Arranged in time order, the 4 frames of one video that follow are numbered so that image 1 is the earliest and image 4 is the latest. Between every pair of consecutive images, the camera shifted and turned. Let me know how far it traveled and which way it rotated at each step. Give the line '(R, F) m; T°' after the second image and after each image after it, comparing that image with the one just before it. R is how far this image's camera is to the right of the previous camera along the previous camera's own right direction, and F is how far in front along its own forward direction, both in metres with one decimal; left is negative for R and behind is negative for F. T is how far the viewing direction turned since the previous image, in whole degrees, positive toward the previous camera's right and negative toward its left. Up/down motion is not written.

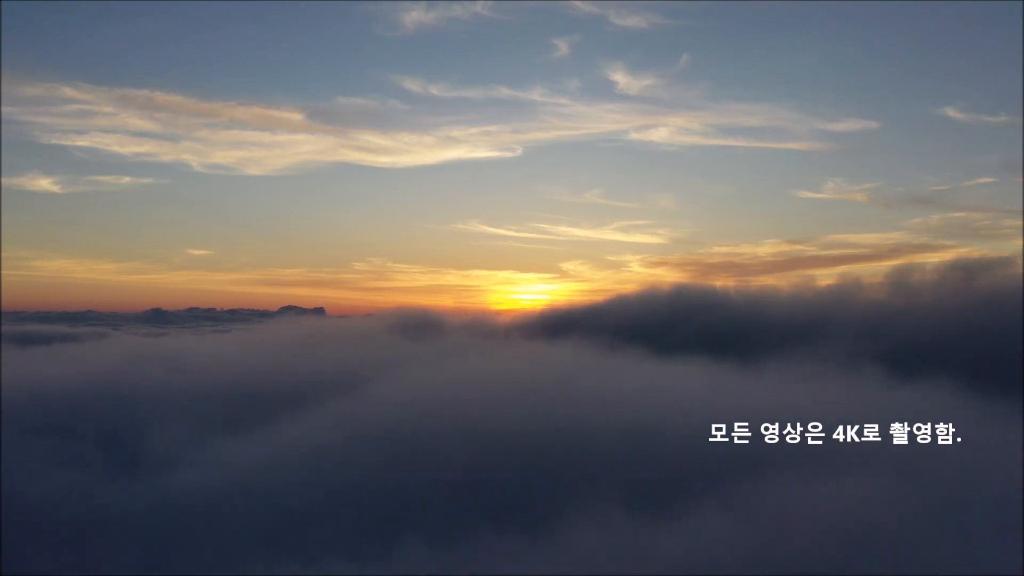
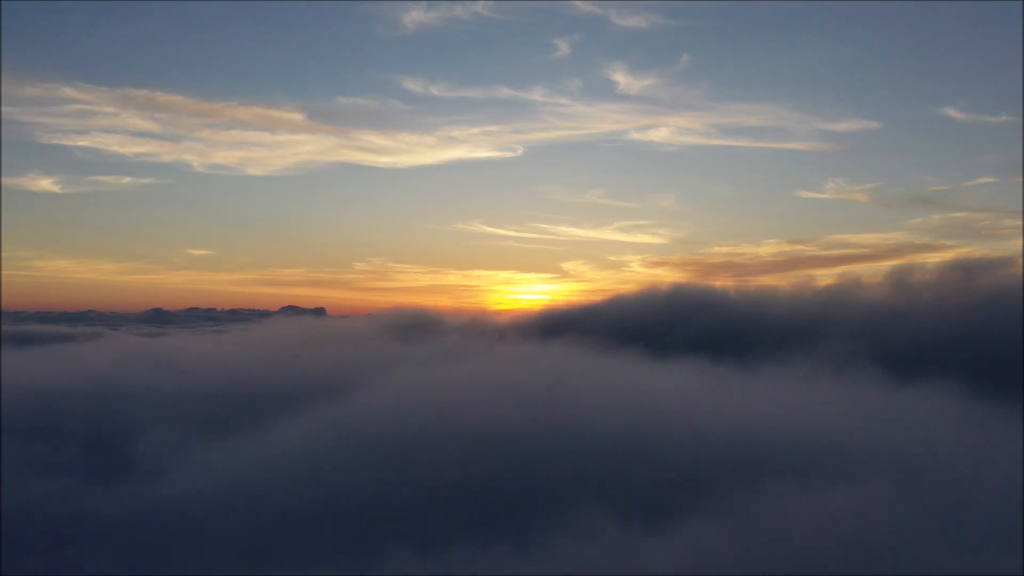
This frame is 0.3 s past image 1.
(-1.0, +0.5) m; 0°
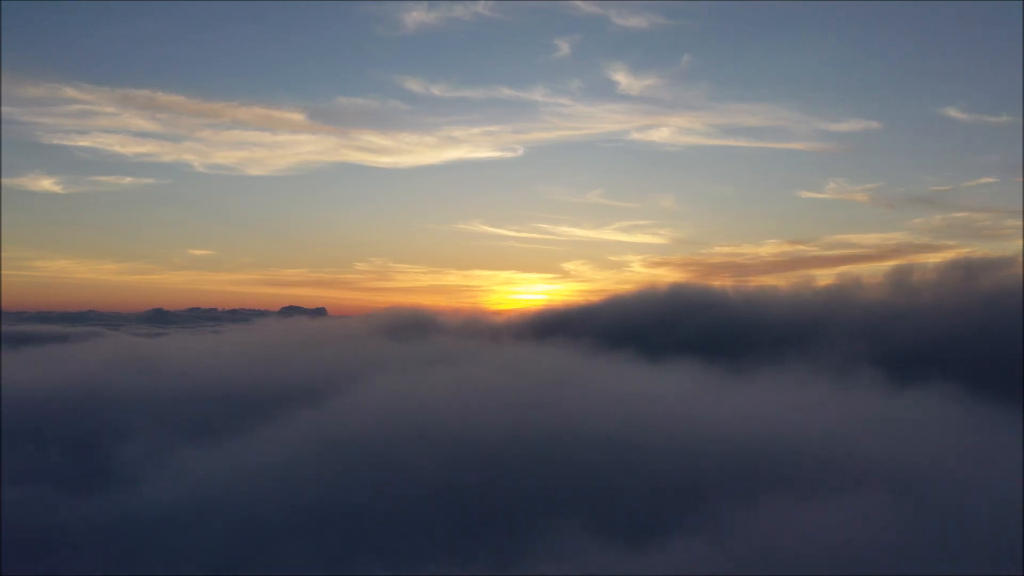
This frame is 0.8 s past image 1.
(+2.4, -3.1) m; 0°
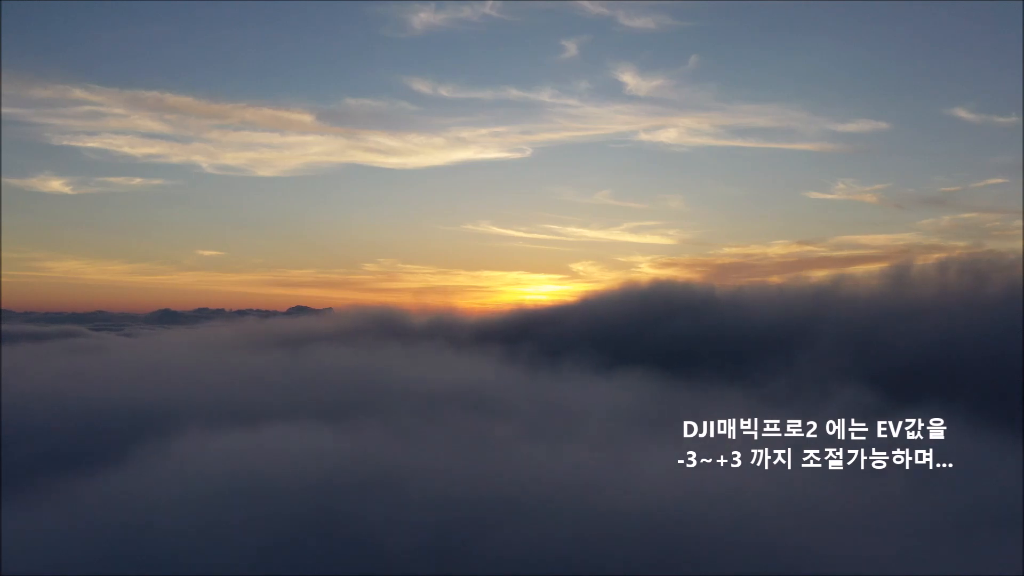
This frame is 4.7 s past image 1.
(+1.2, +0.5) m; -1°
